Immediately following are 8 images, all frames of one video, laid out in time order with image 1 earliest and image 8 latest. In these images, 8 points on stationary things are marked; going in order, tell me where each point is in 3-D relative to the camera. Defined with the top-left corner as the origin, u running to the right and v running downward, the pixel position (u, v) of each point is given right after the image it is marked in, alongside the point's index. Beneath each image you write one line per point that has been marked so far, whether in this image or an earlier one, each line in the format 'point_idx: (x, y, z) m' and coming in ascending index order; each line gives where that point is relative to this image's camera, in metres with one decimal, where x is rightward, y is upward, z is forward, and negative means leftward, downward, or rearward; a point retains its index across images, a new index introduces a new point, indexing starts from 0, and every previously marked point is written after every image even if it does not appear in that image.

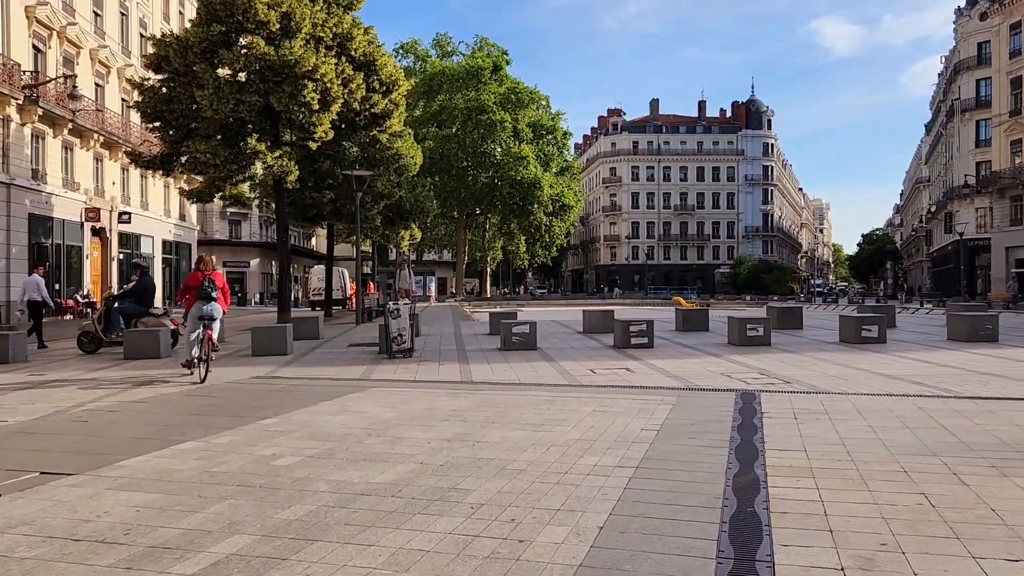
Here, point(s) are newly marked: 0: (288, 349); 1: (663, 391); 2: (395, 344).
0: (-3.9, -1.1, +14.0) m
1: (+1.7, -1.2, +9.3) m
2: (-1.9, -1.0, +13.5) m
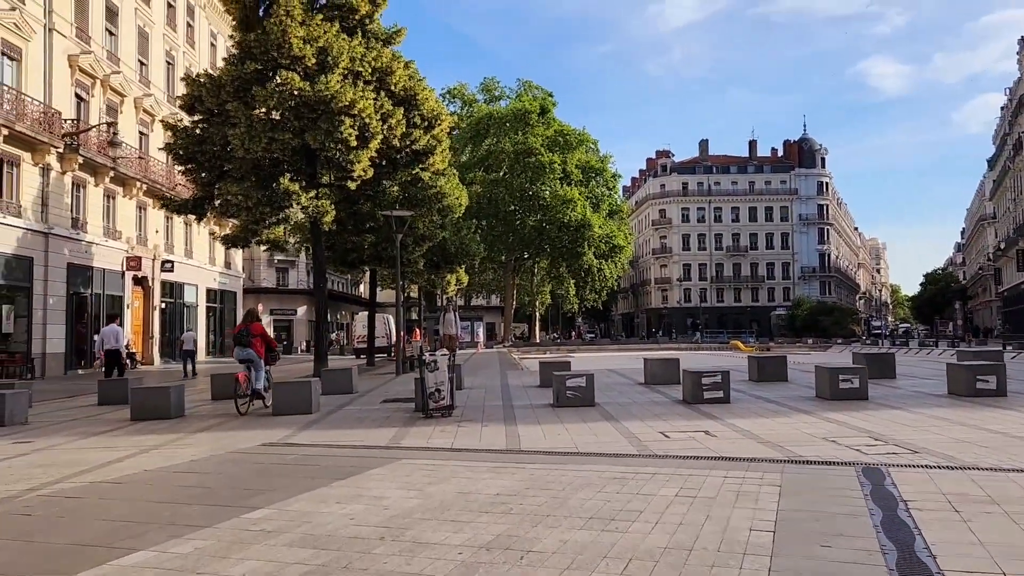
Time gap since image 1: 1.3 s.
0: (-3.0, -1.8, +12.4) m
1: (+2.2, -1.6, +7.4) m
2: (-1.2, -1.7, +11.8) m
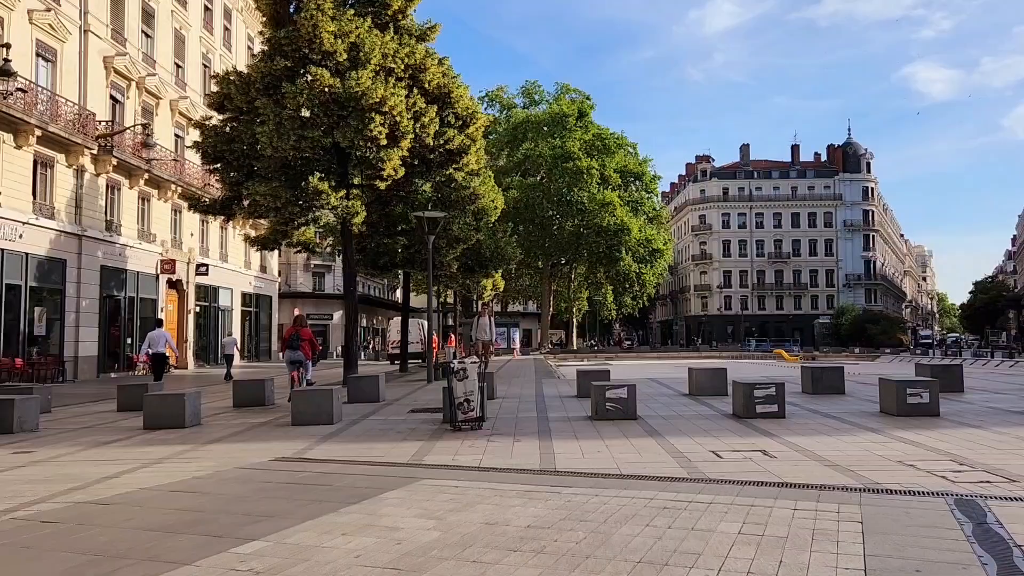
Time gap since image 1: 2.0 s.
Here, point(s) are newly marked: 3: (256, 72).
0: (-2.5, -1.9, +11.6) m
1: (+2.5, -1.6, +6.4) m
2: (-0.7, -1.7, +11.0) m
3: (-6.2, +5.2, +19.8) m
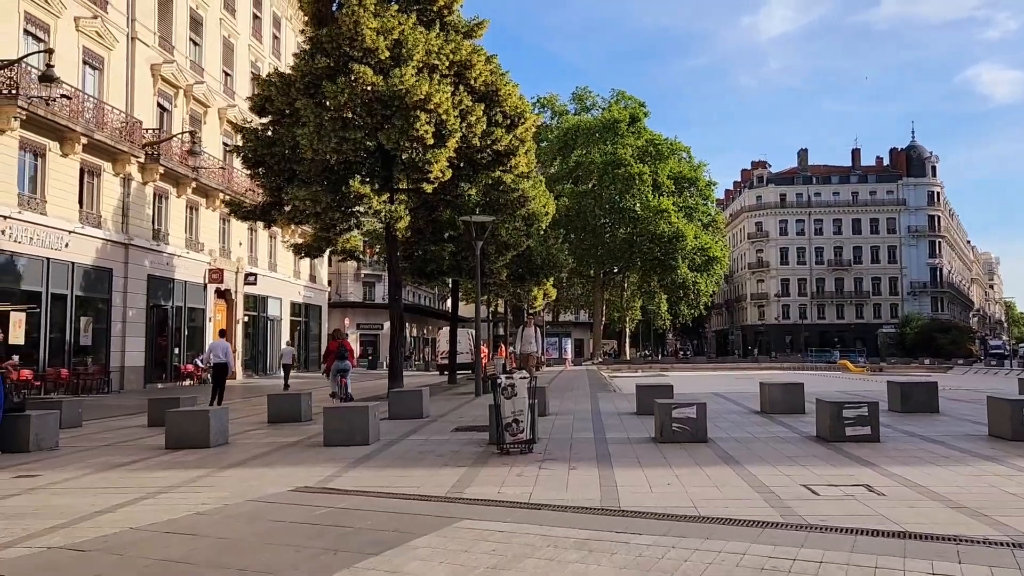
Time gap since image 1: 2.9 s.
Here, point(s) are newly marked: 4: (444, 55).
0: (-1.8, -1.9, +10.6) m
1: (+2.9, -1.6, +5.1) m
2: (0.0, -1.8, +9.8) m
3: (-5.0, +5.0, +19.0) m
4: (-1.6, +5.5, +19.4) m
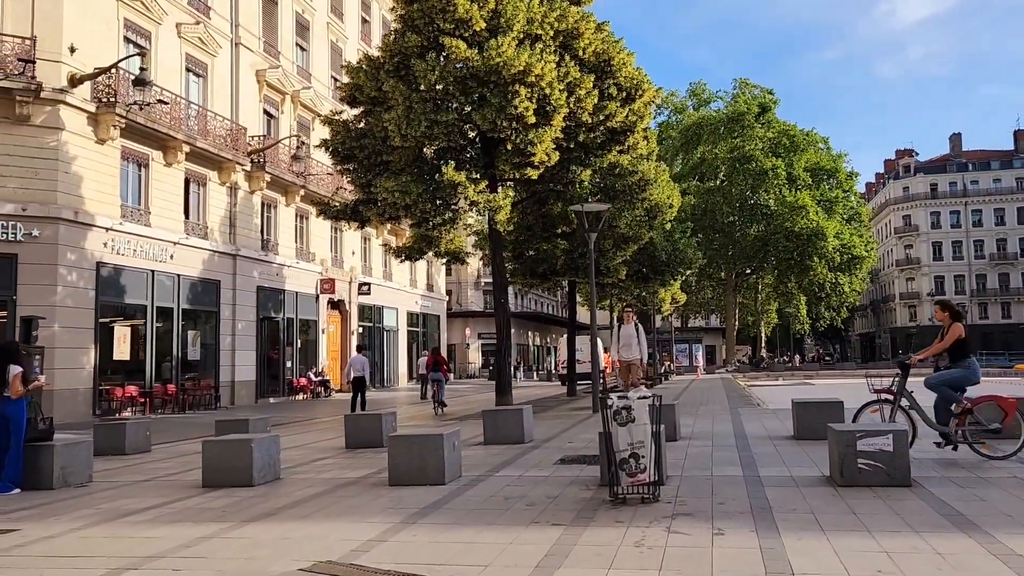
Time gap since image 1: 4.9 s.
0: (-0.7, -1.9, +8.3) m
1: (+3.2, -1.4, +2.1) m
2: (+1.0, -1.7, +7.2) m
3: (-2.6, +4.9, +17.1) m
4: (+0.7, +5.5, +17.0) m
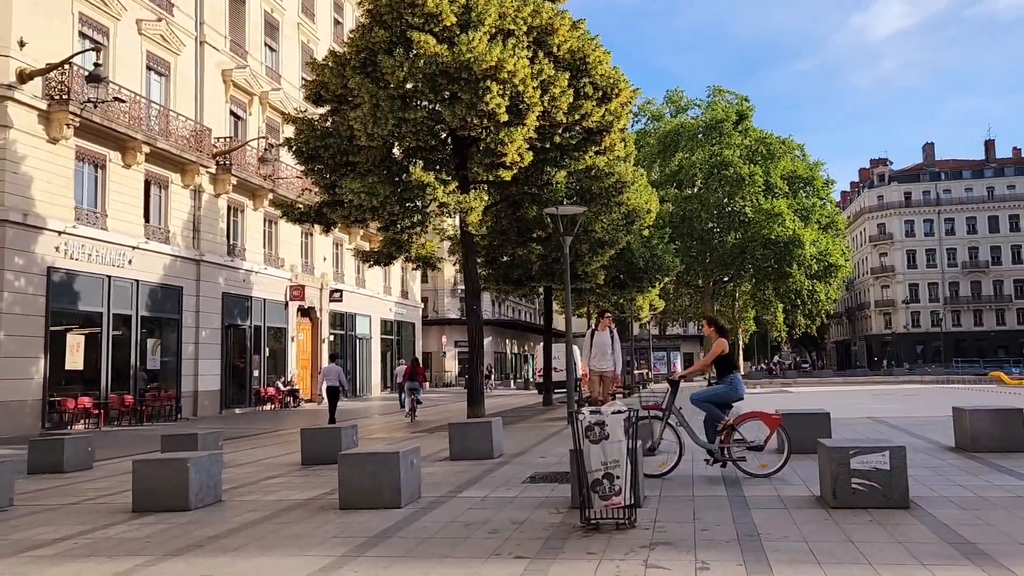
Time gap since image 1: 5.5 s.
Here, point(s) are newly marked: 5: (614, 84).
0: (-1.0, -1.9, +7.5) m
1: (+3.0, -1.4, +1.4) m
2: (+0.7, -1.7, +6.5) m
3: (-3.2, +4.8, +16.4) m
4: (+0.2, +5.4, +16.3) m
5: (+2.2, +4.3, +17.5) m
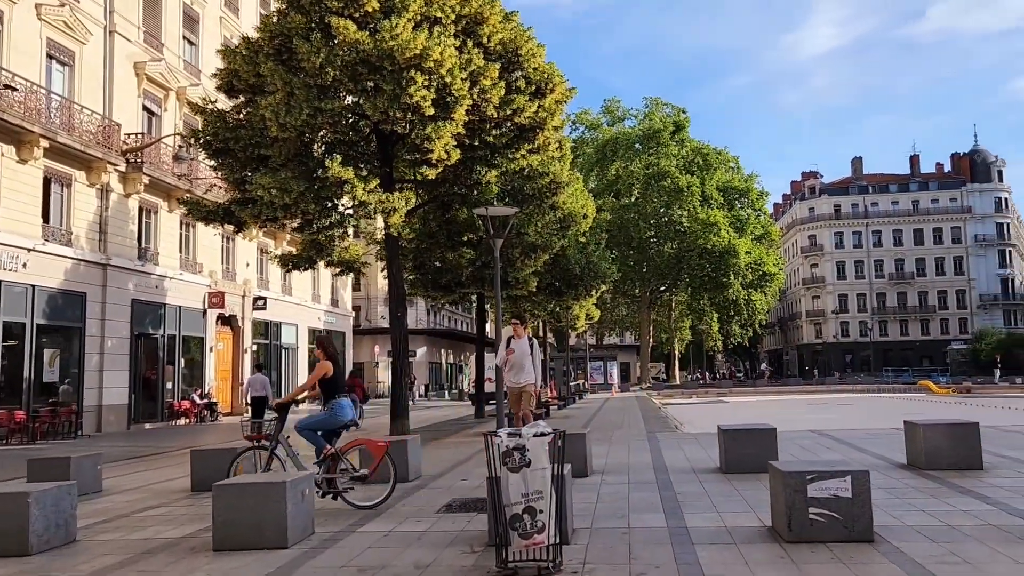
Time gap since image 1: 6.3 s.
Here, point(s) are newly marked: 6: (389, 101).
0: (-1.7, -1.9, +6.3) m
1: (+2.7, -1.3, +0.6) m
2: (0.0, -1.7, +5.4) m
3: (-4.6, +4.7, +15.1) m
4: (-1.2, +5.3, +15.3) m
5: (+0.7, +4.2, +16.7) m
6: (-2.1, +3.2, +14.2) m
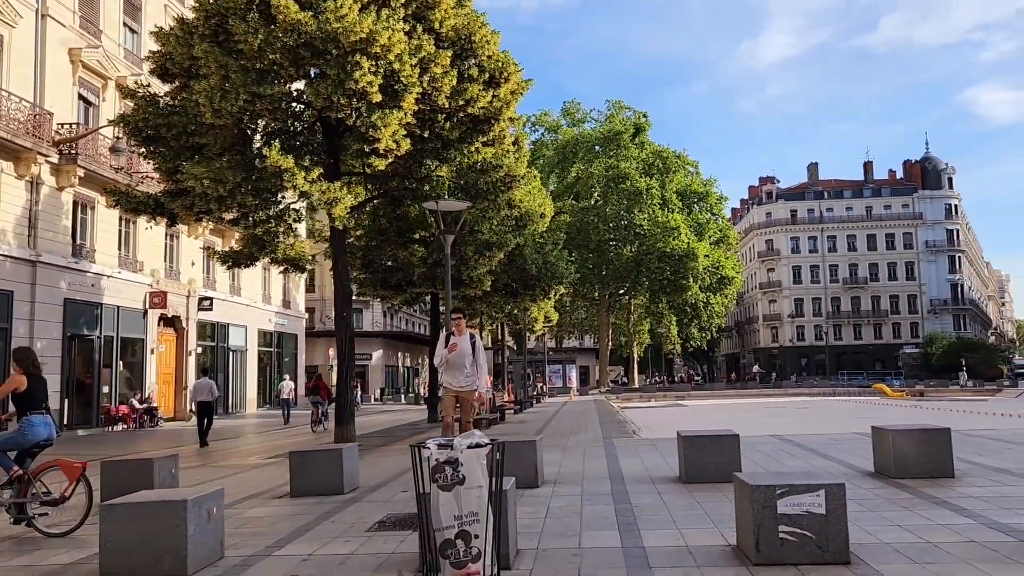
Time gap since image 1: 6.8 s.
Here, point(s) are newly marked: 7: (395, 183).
0: (-2.2, -1.9, +5.5) m
1: (+2.5, -1.2, 0.0) m
2: (-0.4, -1.6, +4.7) m
3: (-5.4, +4.8, +14.2) m
4: (-2.0, +5.3, +14.5) m
5: (-0.2, +4.2, +15.9) m
6: (-2.9, +3.3, +13.4) m
7: (-2.3, +2.0, +16.0) m
